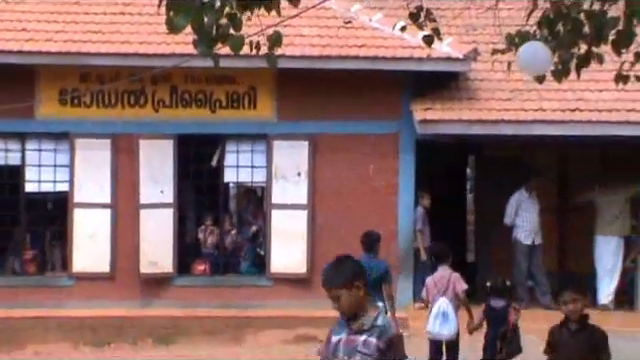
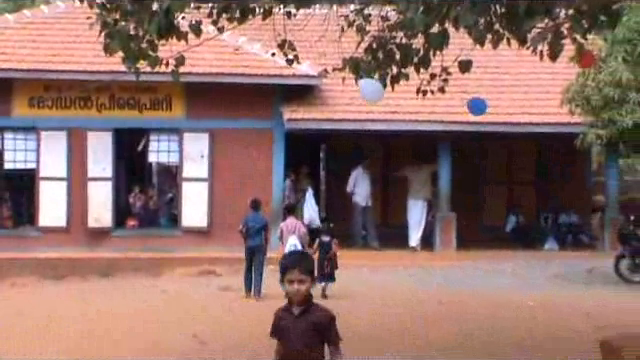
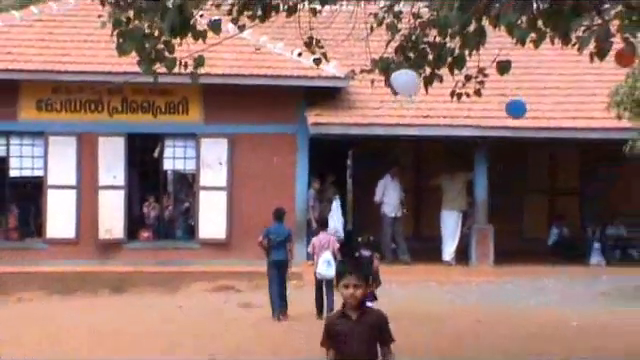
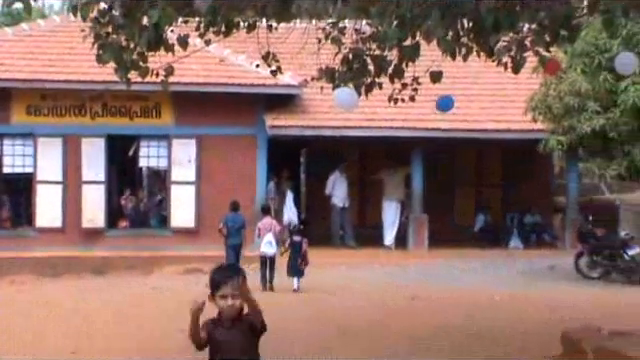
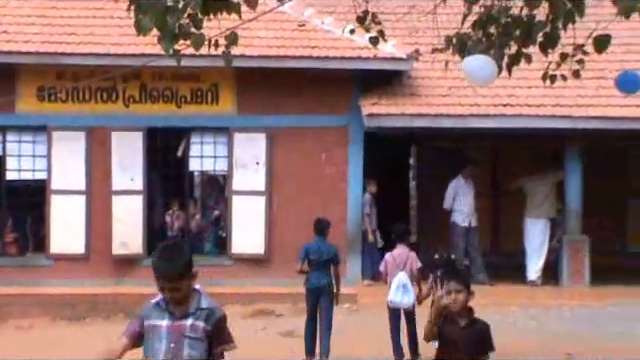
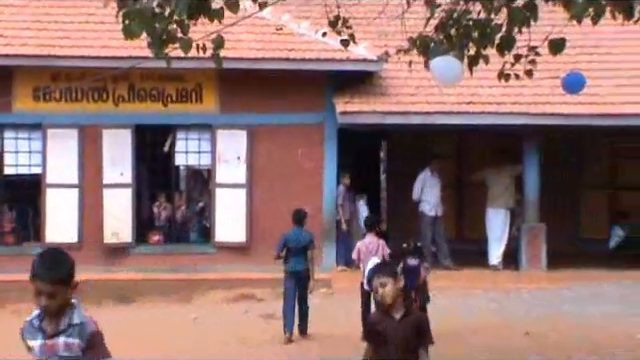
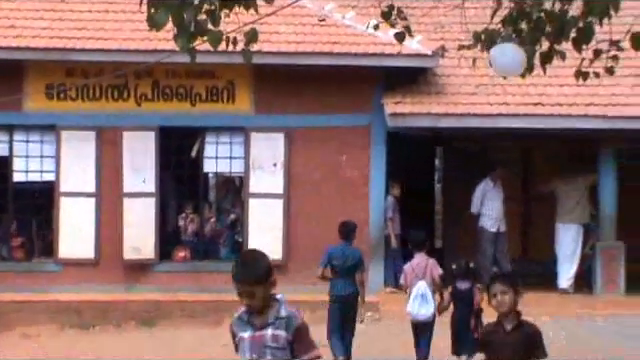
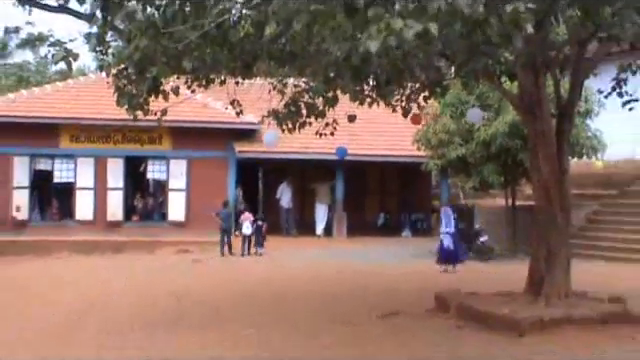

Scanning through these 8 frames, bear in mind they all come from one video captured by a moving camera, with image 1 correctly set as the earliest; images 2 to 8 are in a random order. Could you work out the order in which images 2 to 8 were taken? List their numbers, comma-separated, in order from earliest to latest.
7, 5, 6, 3, 2, 4, 8
